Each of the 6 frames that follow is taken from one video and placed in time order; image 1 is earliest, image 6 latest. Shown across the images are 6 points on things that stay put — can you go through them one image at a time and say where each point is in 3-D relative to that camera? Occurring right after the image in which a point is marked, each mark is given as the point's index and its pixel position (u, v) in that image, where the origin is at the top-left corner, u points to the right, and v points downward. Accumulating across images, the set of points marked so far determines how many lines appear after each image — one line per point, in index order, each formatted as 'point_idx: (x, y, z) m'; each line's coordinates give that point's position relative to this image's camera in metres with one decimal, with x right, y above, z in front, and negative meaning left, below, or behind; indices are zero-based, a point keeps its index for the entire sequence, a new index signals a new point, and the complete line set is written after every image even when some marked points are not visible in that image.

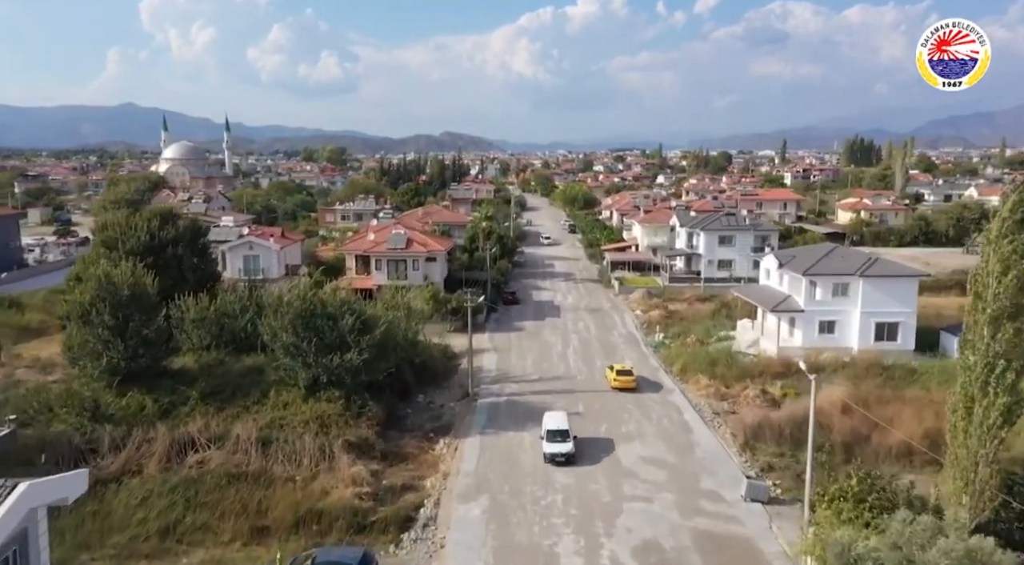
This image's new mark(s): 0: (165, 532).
0: (-8.0, -5.8, +19.1) m
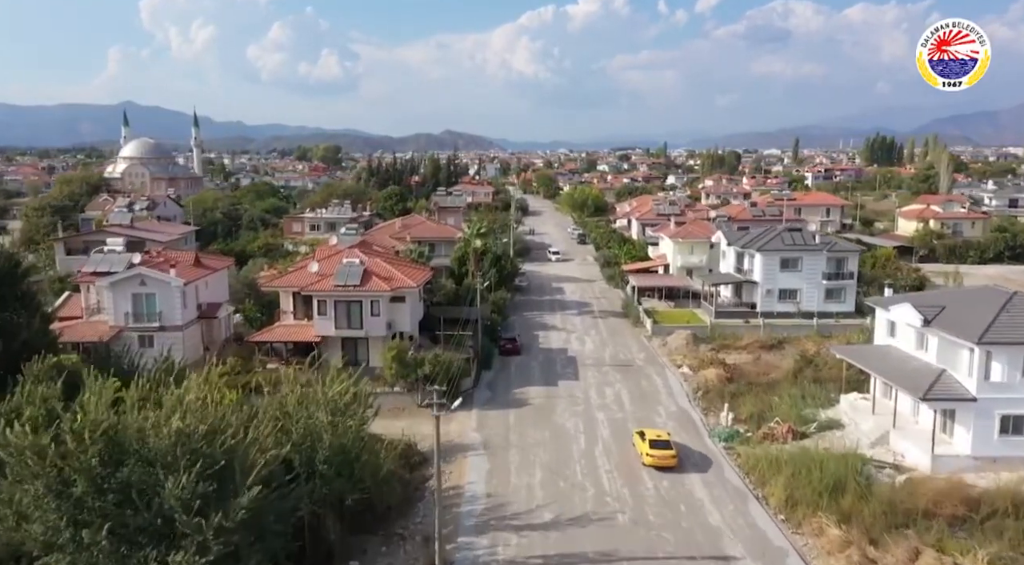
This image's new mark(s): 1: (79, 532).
0: (-8.1, -7.7, +6.3) m
1: (-6.7, -3.8, +12.9) m
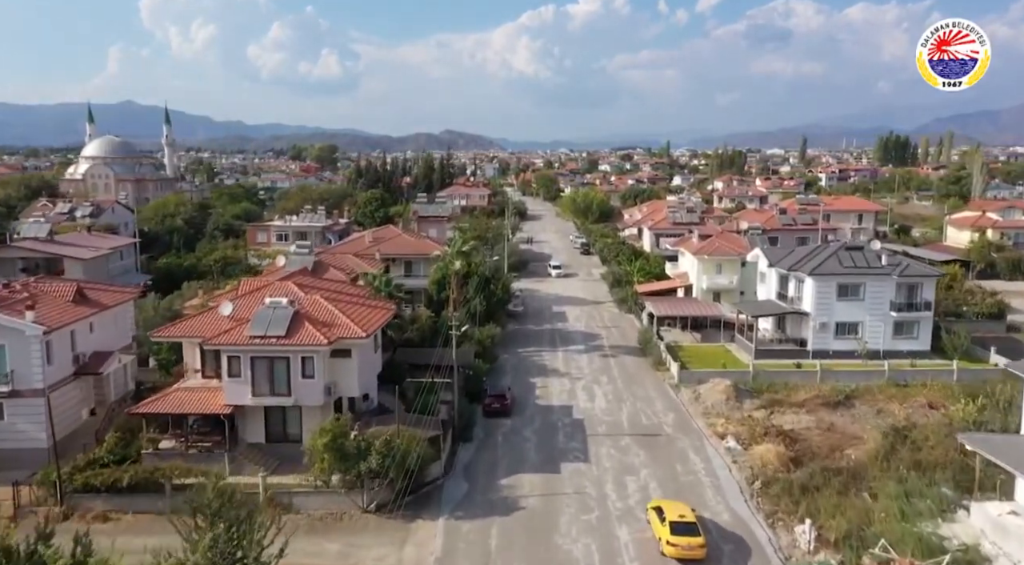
0: (-8.5, -9.0, -2.4) m
1: (-7.1, -5.1, +4.2) m
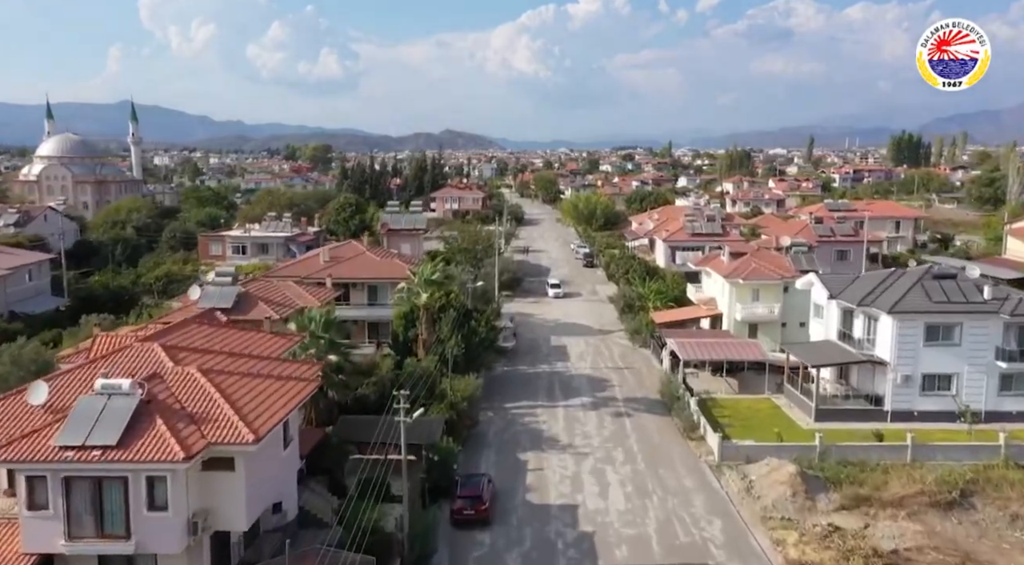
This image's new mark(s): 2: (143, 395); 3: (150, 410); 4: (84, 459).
0: (-9.0, -10.3, -10.8) m
1: (-7.6, -6.4, -4.2) m
2: (-6.6, -2.0, +15.0) m
3: (-6.3, -2.2, +14.8) m
4: (-7.0, -2.9, +13.7) m
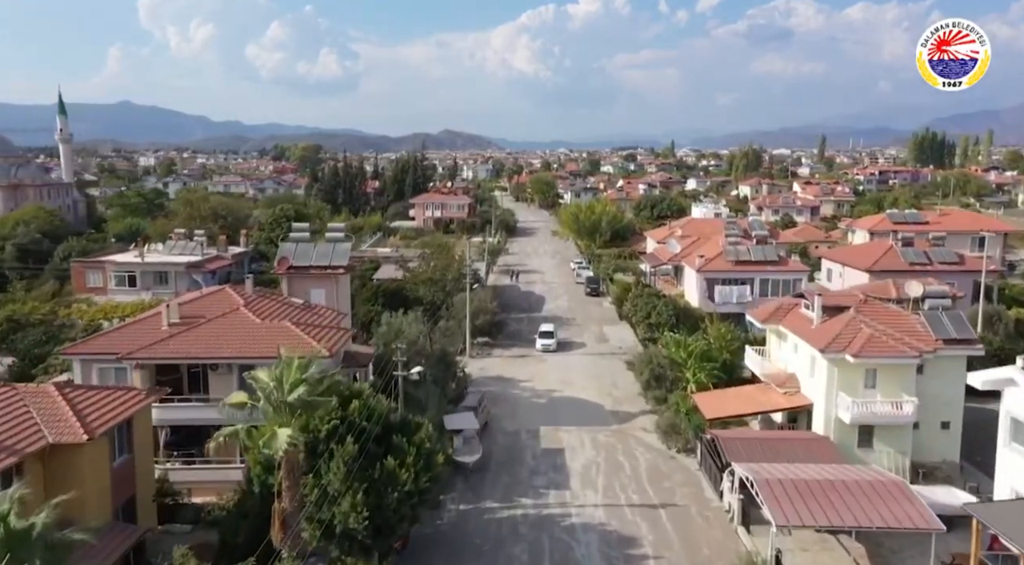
0: (-9.9, -12.3, -24.7) m
1: (-8.6, -8.5, -18.1) m
2: (-7.6, -4.1, +1.1) m
3: (-7.3, -4.3, +0.9) m
4: (-8.0, -4.9, -0.2) m
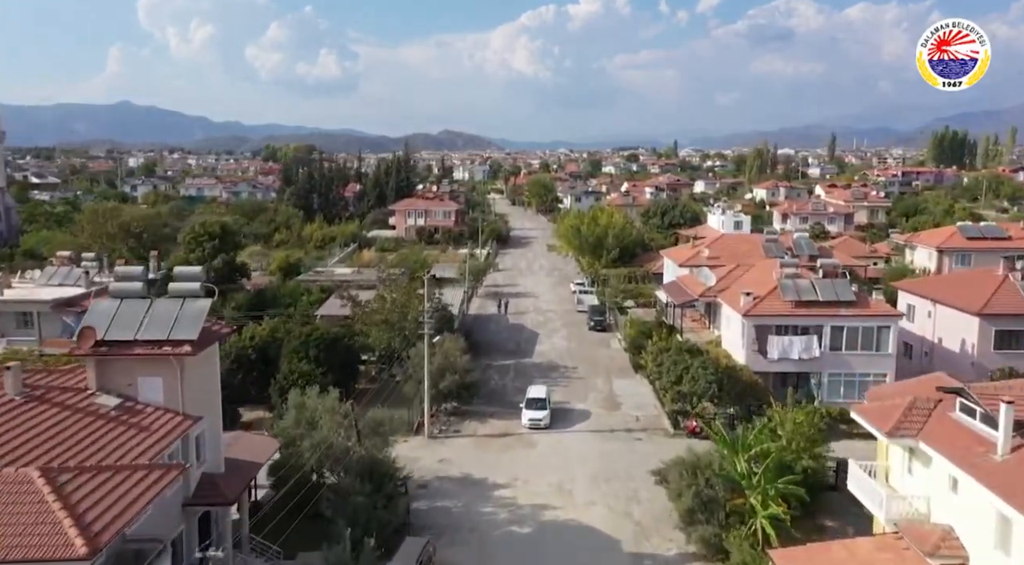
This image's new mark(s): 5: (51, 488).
0: (-10.7, -13.9, -35.0) m
1: (-9.3, -10.1, -28.5) m
2: (-8.4, -5.7, -9.3) m
3: (-8.1, -5.9, -9.5) m
4: (-8.8, -6.5, -10.6) m
5: (-6.4, -3.0, +10.6) m
